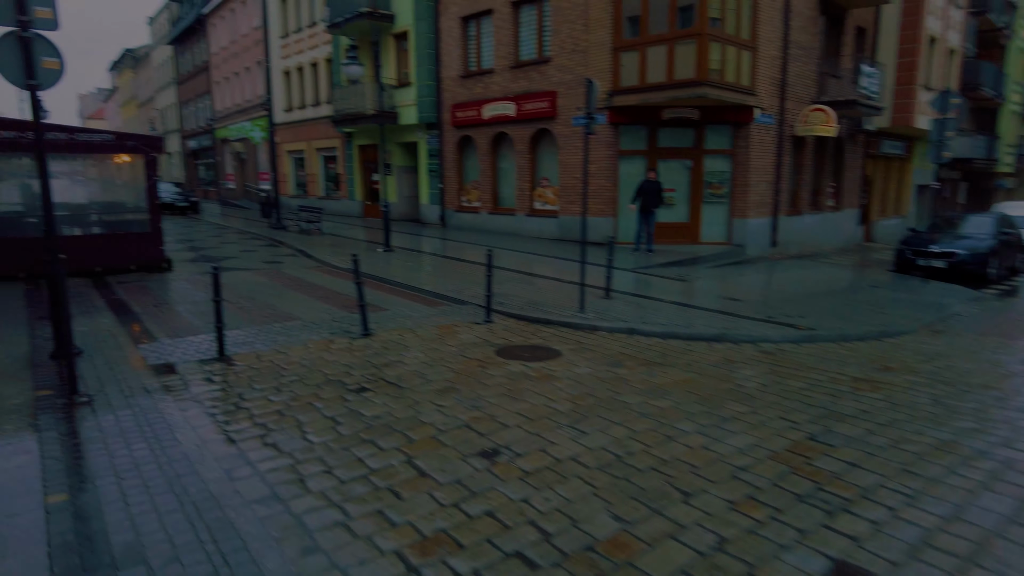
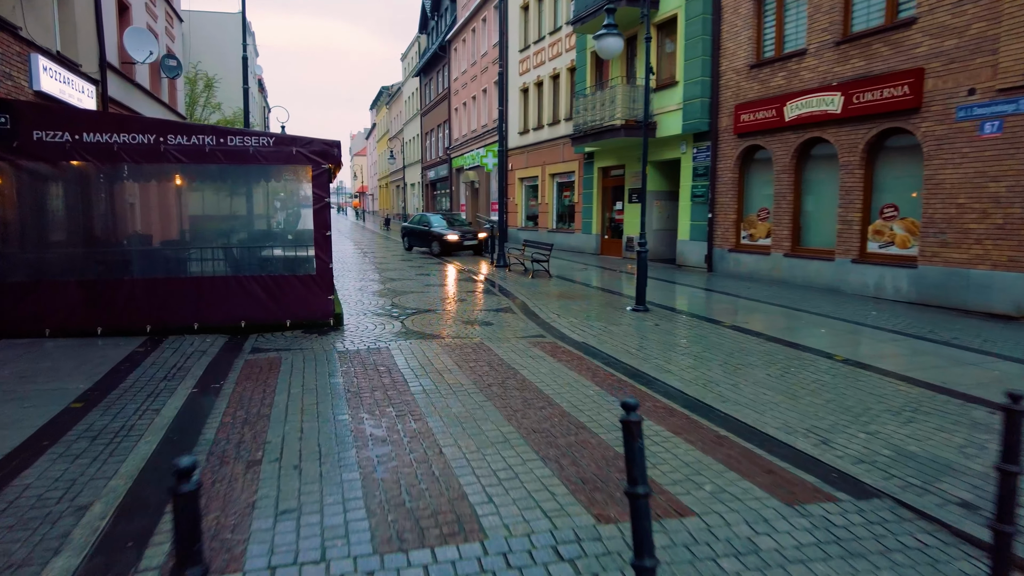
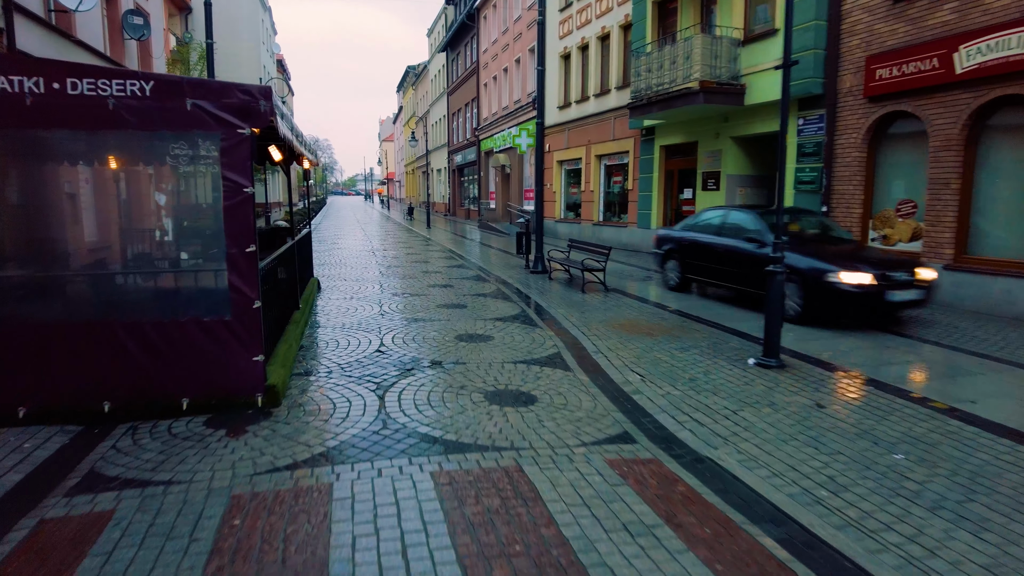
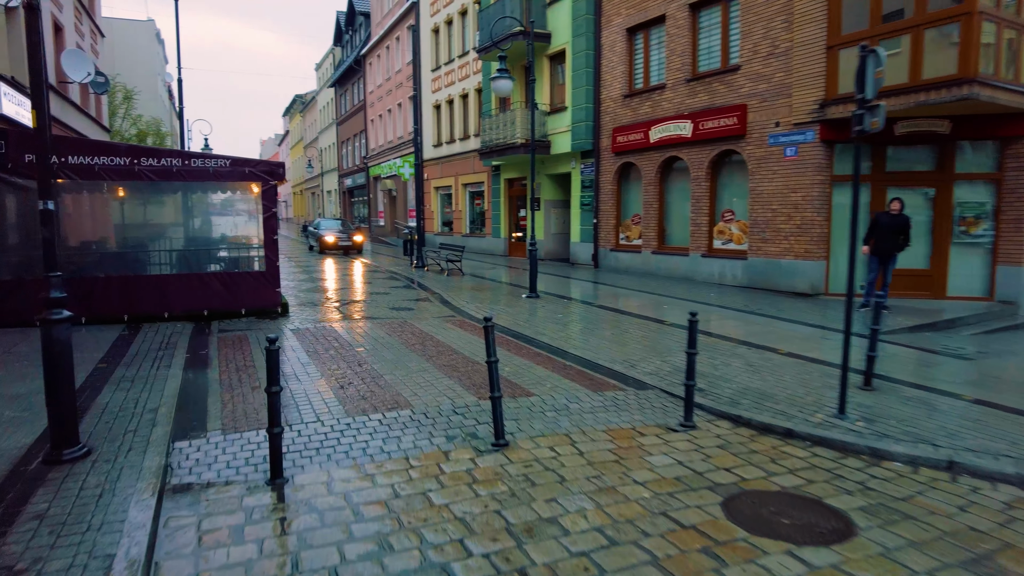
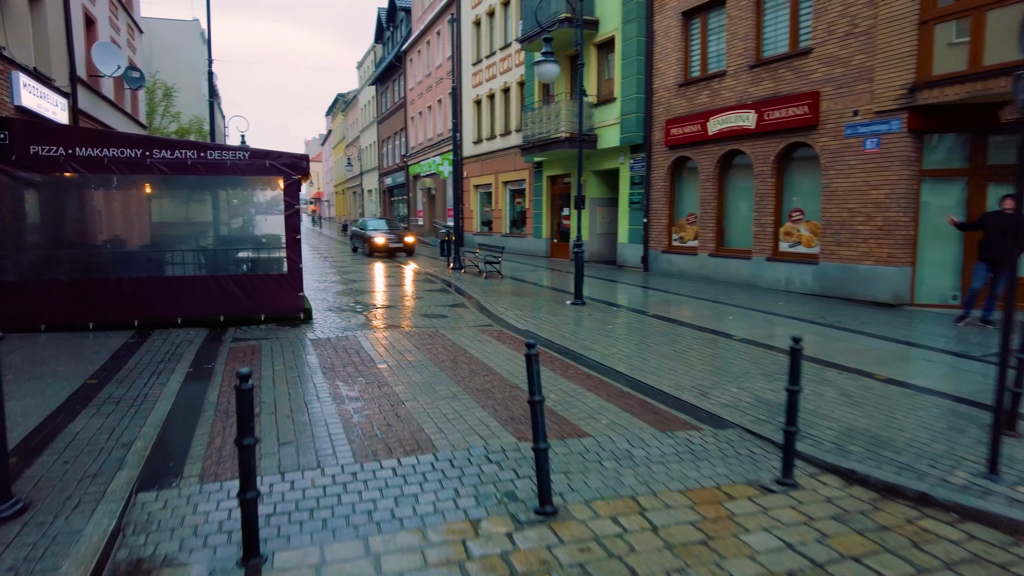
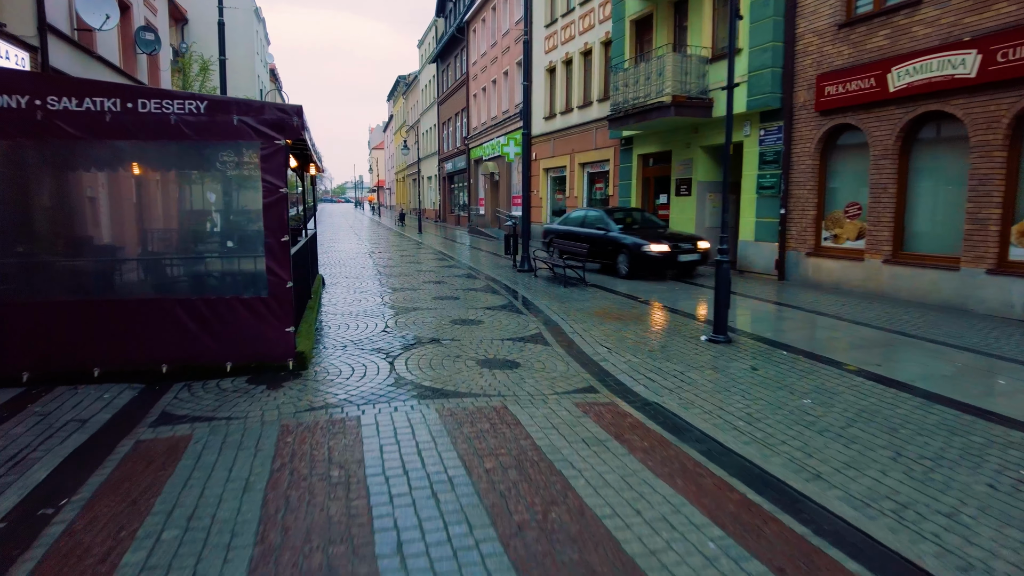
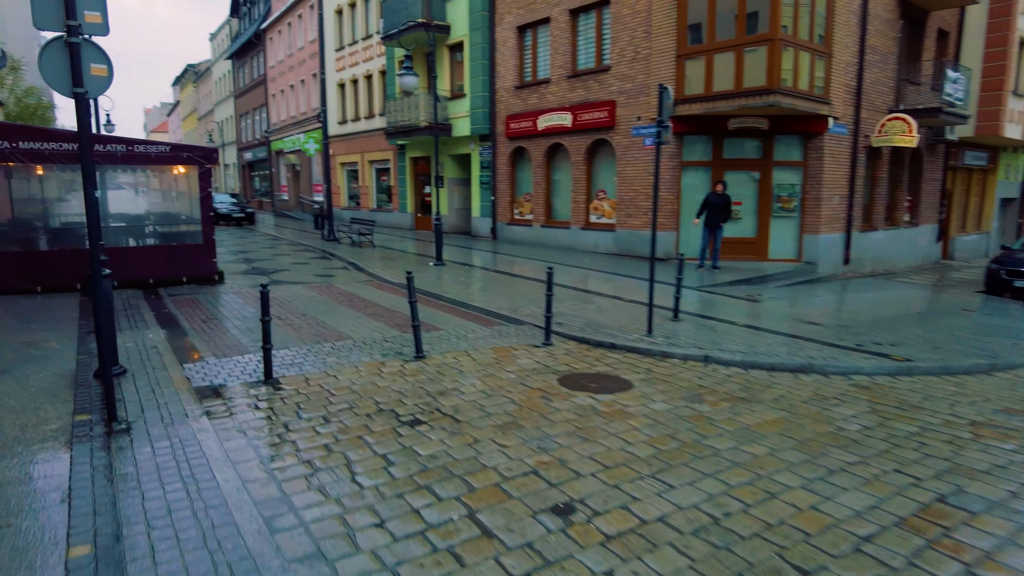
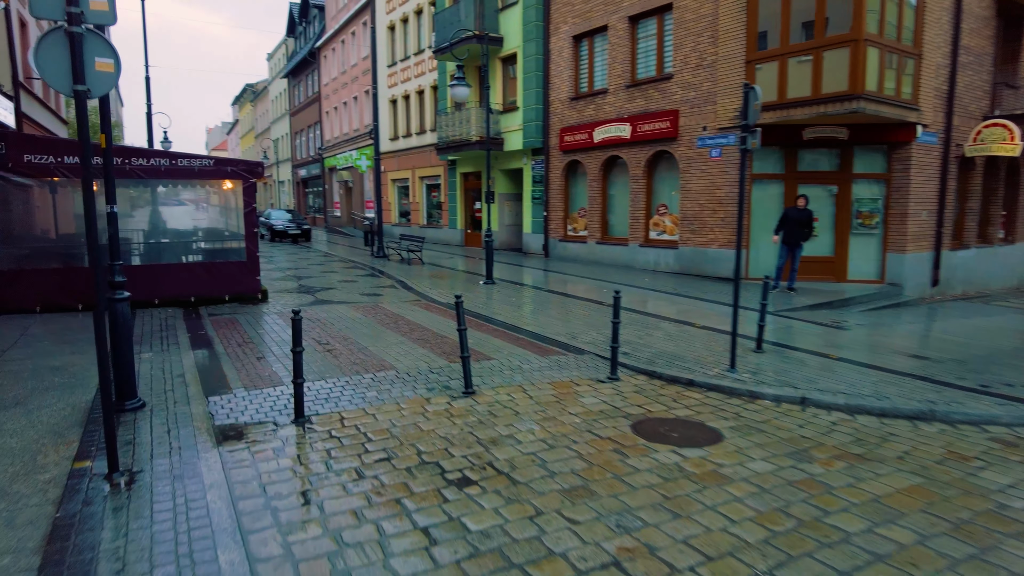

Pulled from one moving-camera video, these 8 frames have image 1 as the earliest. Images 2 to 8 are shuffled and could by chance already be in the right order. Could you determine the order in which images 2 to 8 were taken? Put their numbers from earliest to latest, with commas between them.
7, 8, 4, 5, 2, 6, 3
